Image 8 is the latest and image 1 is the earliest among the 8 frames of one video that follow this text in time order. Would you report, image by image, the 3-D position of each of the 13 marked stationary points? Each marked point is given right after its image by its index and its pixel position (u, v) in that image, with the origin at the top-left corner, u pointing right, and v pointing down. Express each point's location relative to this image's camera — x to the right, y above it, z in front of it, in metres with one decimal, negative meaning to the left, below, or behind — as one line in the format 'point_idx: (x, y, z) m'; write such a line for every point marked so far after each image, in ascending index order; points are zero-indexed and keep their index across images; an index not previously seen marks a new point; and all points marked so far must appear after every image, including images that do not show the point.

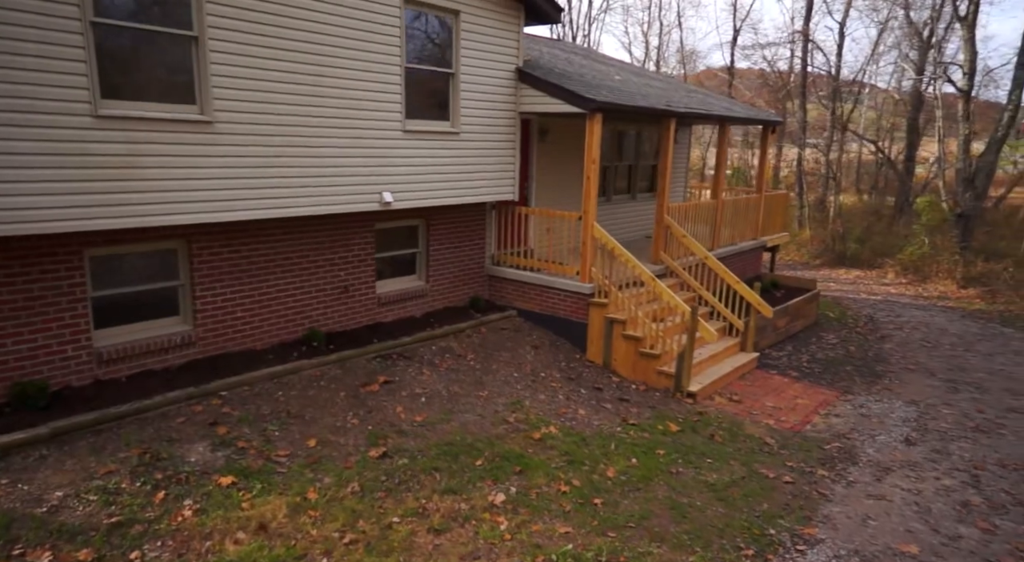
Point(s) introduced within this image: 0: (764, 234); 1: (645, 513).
0: (+5.8, +1.1, +15.4) m
1: (+1.2, -2.0, +5.8) m
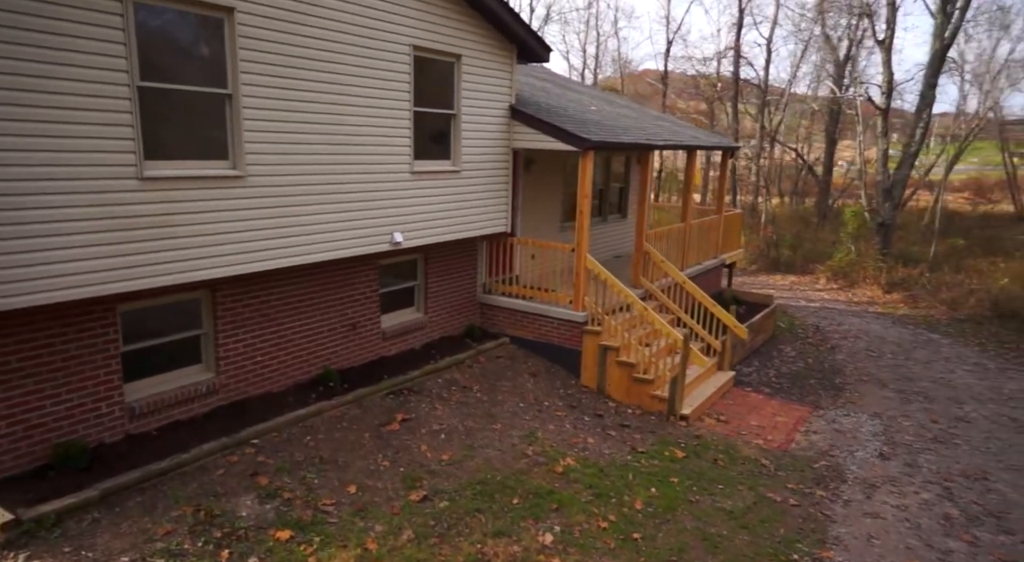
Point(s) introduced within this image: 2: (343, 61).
0: (+5.2, +0.7, +16.4) m
1: (+1.6, -2.5, +6.3) m
2: (-2.0, +2.6, +8.0) m
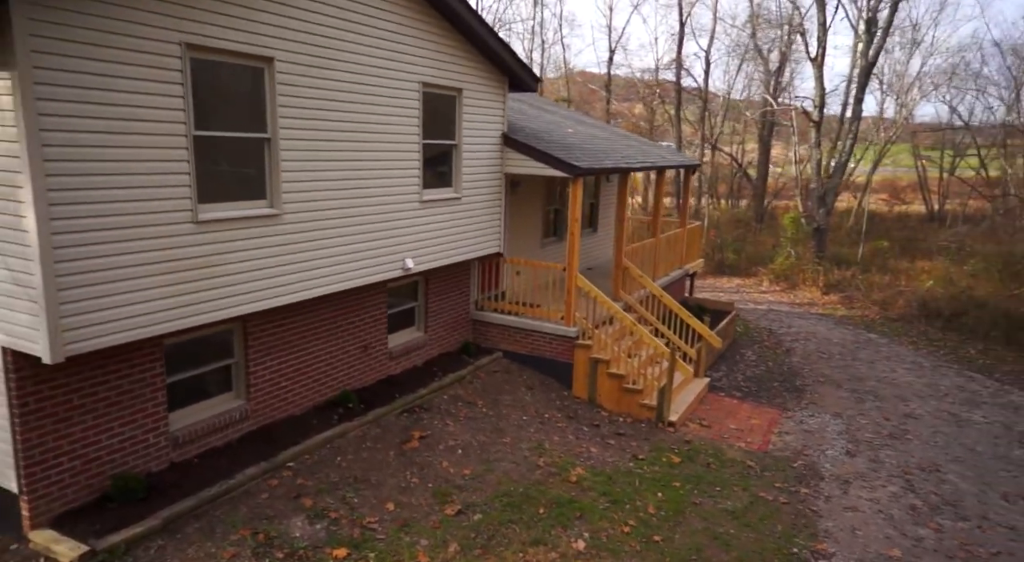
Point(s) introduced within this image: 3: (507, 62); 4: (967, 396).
0: (+4.6, +0.5, +17.4) m
1: (+2.0, -2.8, +7.1) m
2: (-1.9, +2.3, +8.4) m
3: (-0.1, +3.5, +10.9) m
4: (+9.5, -2.4, +14.0) m
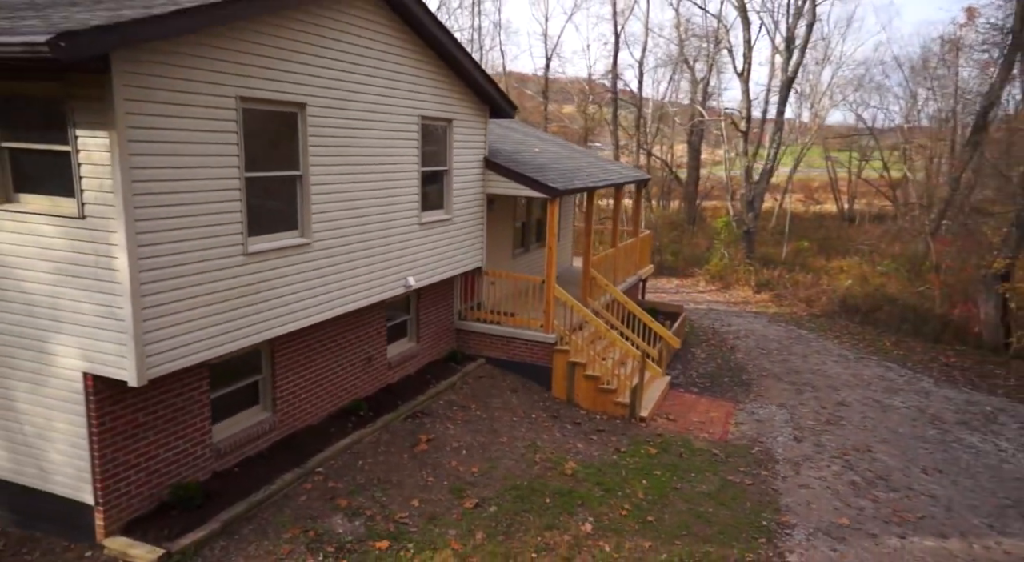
0: (+3.6, +0.3, +18.8) m
1: (+2.1, -3.0, +8.3) m
2: (-1.9, +2.0, +9.2) m
3: (-0.4, +3.3, +11.8) m
4: (+8.9, -2.4, +15.9) m
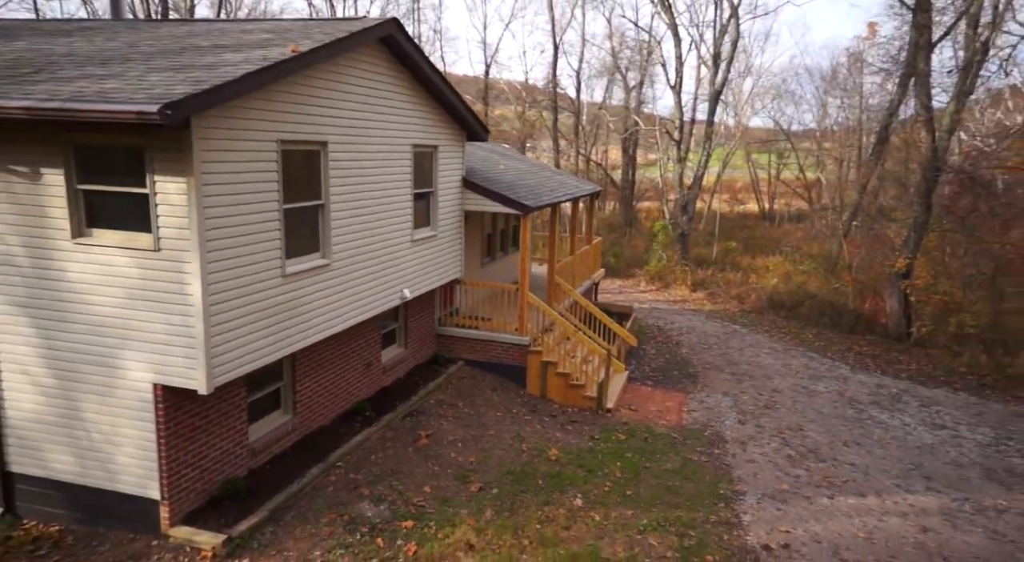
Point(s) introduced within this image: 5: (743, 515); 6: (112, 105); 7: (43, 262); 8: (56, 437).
0: (+2.5, +0.2, +20.4) m
1: (+2.1, -3.1, +9.8) m
2: (-2.1, +1.8, +10.3) m
3: (-0.8, +3.1, +13.1) m
4: (+8.1, -2.4, +18.1) m
5: (+3.2, -3.2, +9.3) m
6: (-3.6, +1.6, +6.1) m
7: (-5.1, +0.2, +7.3) m
8: (-5.2, -1.8, +7.7) m
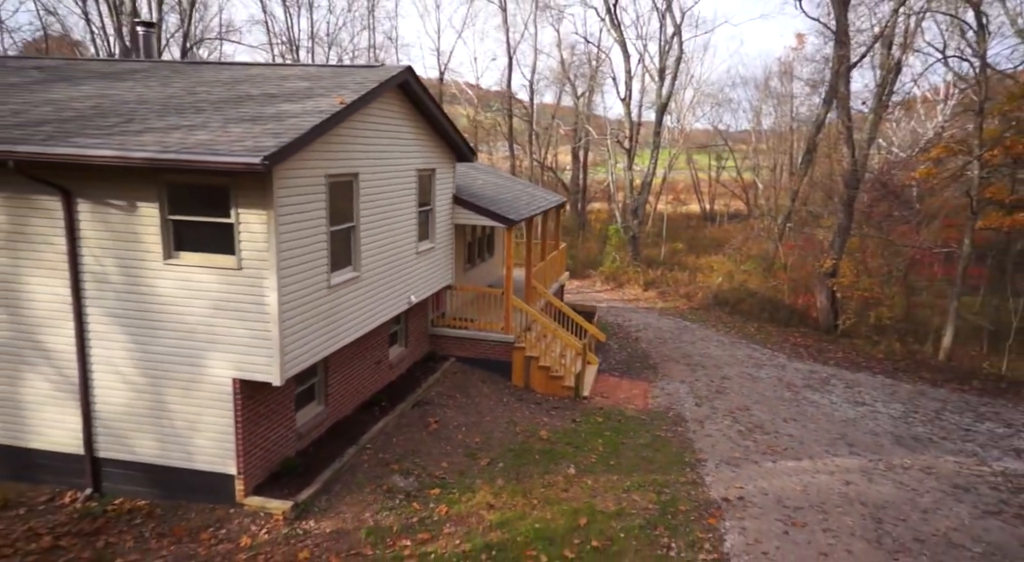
0: (+1.6, +0.2, +22.4) m
1: (+2.2, -3.2, +11.8) m
2: (-2.1, +1.7, +11.9) m
3: (-1.1, +3.0, +14.8) m
4: (+7.4, -2.4, +20.5) m
5: (+3.3, -3.3, +11.4) m
6: (-3.3, +1.4, +7.6) m
7: (-4.9, 0.0, +8.7) m
8: (-5.0, -2.0, +9.1) m
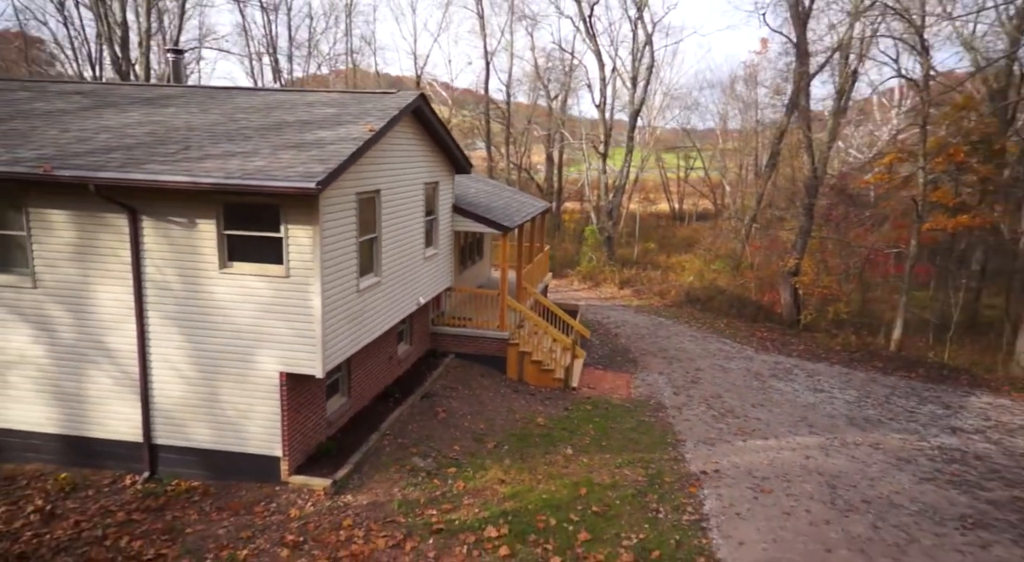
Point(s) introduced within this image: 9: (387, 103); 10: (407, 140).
0: (+1.2, +0.2, +23.9) m
1: (+2.2, -3.2, +13.3) m
2: (-2.1, +1.6, +13.2) m
3: (-1.3, +2.9, +16.2) m
4: (+7.1, -2.4, +22.3) m
5: (+3.4, -3.4, +13.0) m
6: (-3.1, +1.3, +8.9) m
7: (-4.7, -0.1, +9.9) m
8: (-4.9, -2.1, +10.3) m
9: (-2.3, +3.2, +12.1) m
10: (-2.0, +2.7, +12.9) m
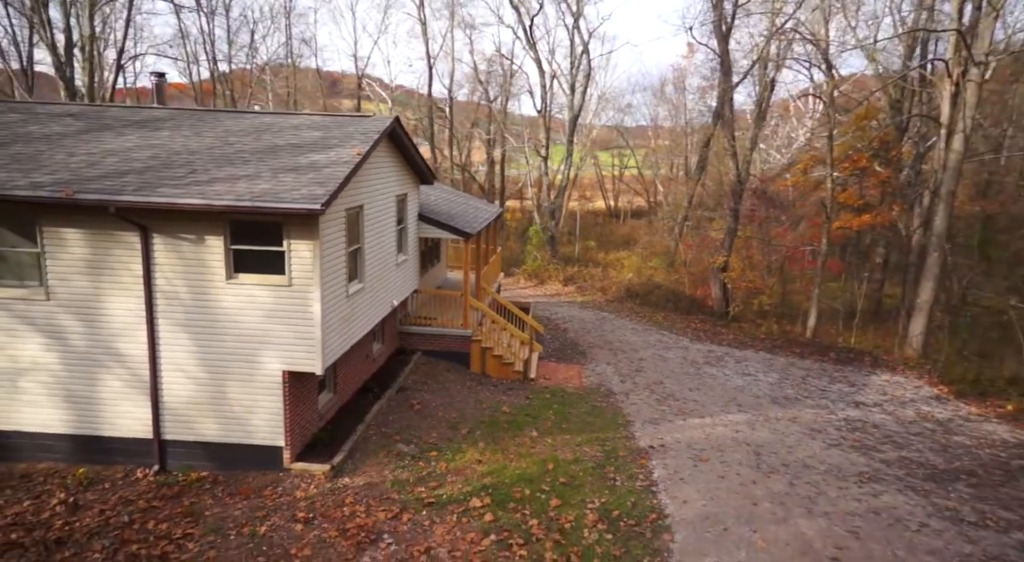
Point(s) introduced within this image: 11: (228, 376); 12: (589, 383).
0: (-0.5, +0.2, +25.5) m
1: (+1.5, -3.3, +15.1) m
2: (-2.8, +1.5, +14.6) m
3: (-2.3, +2.8, +17.6) m
4: (+5.5, -2.3, +24.4) m
5: (+2.7, -3.4, +14.9) m
6: (-3.4, +1.2, +10.2) m
7: (-5.1, -0.2, +11.0) m
8: (-5.3, -2.2, +11.5) m
9: (-2.9, +3.1, +13.4) m
10: (-2.8, +2.6, +14.2) m
11: (-4.8, -1.6, +11.3) m
12: (+2.1, -2.9, +18.8) m
